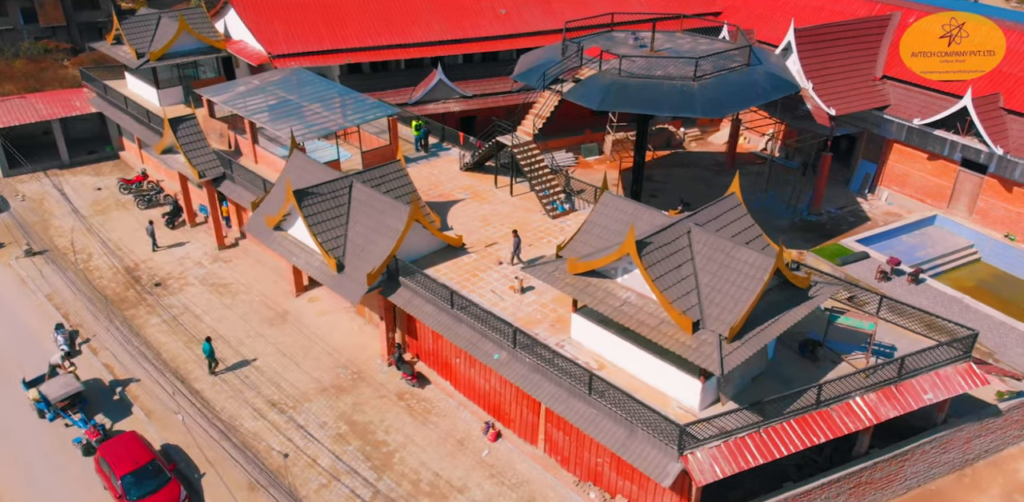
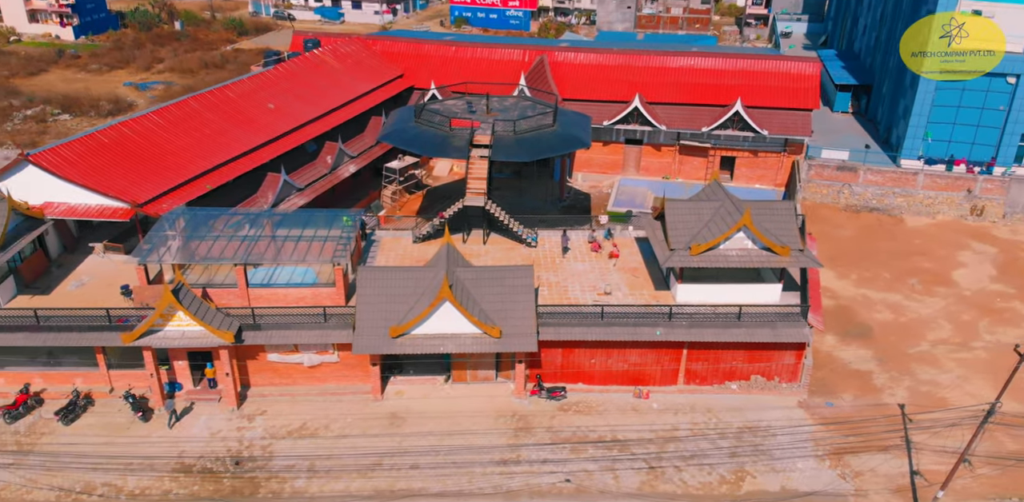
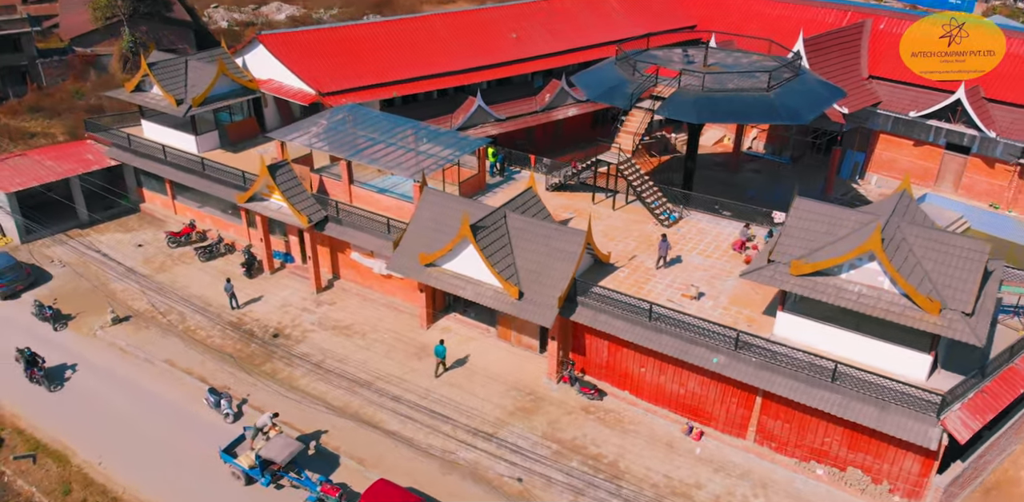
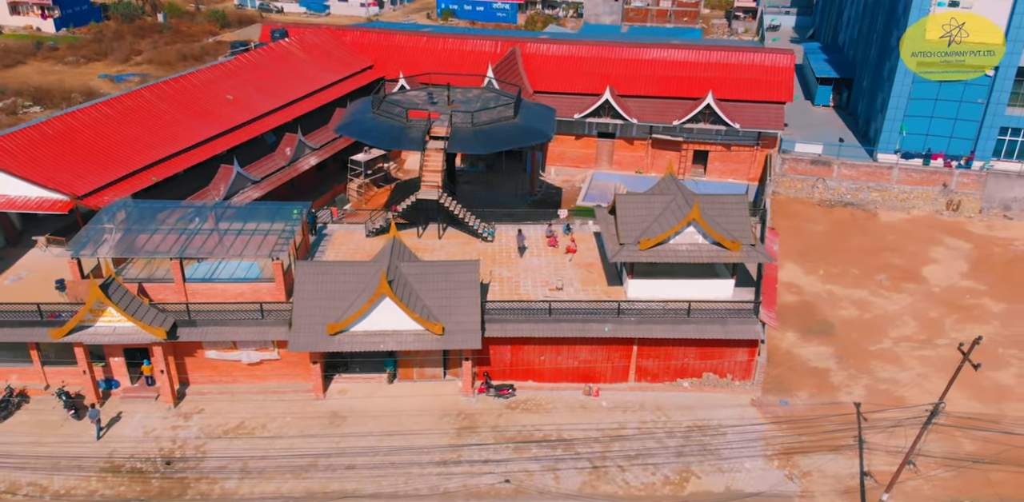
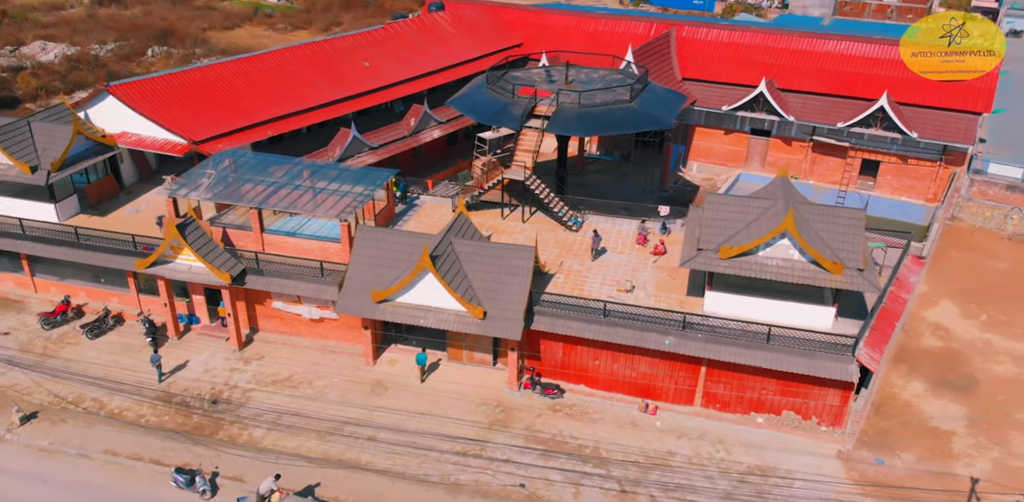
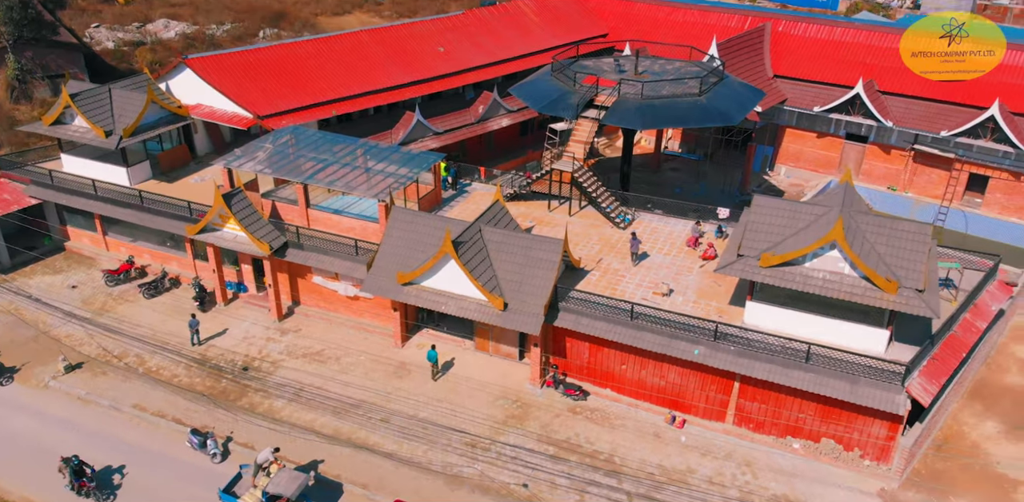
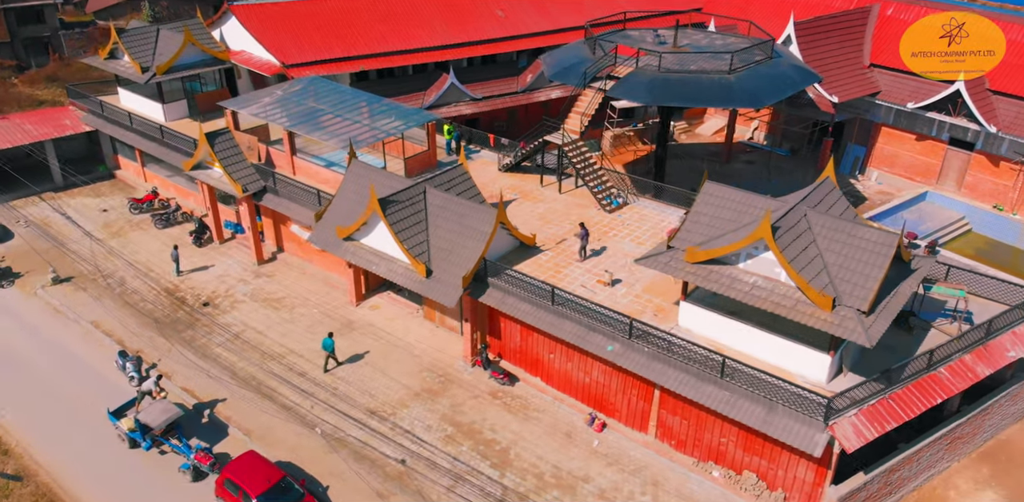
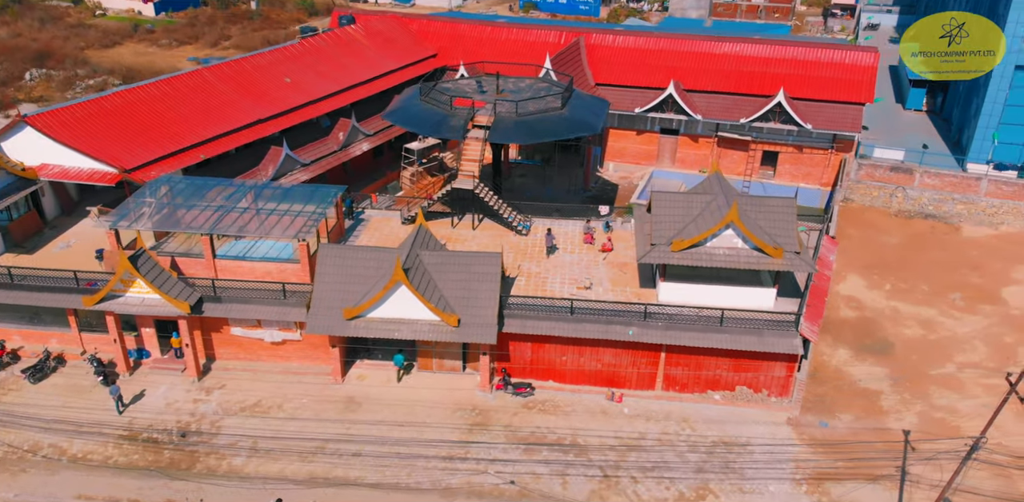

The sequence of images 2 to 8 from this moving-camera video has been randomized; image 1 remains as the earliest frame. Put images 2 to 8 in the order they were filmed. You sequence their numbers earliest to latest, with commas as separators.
7, 3, 6, 5, 8, 4, 2
